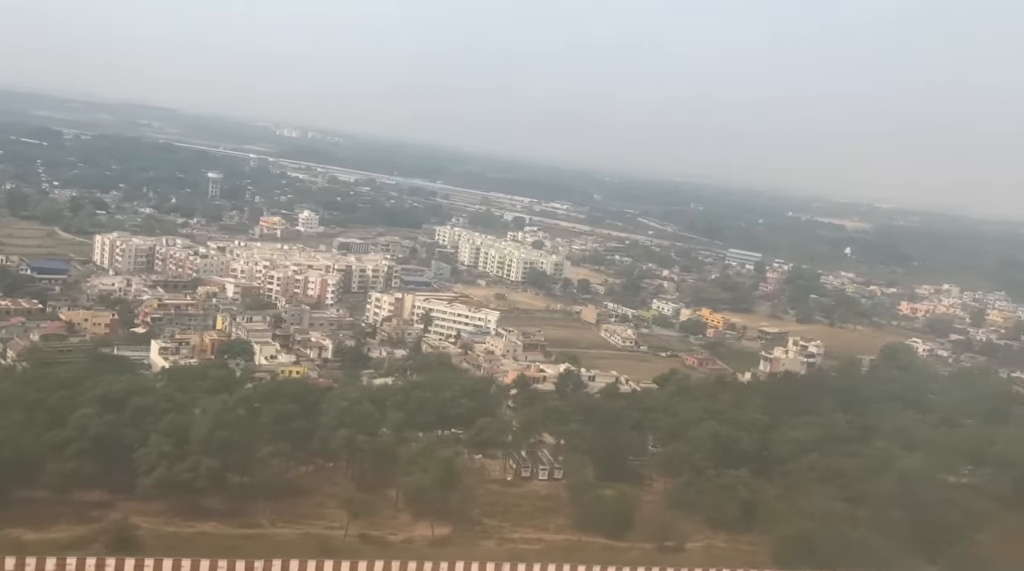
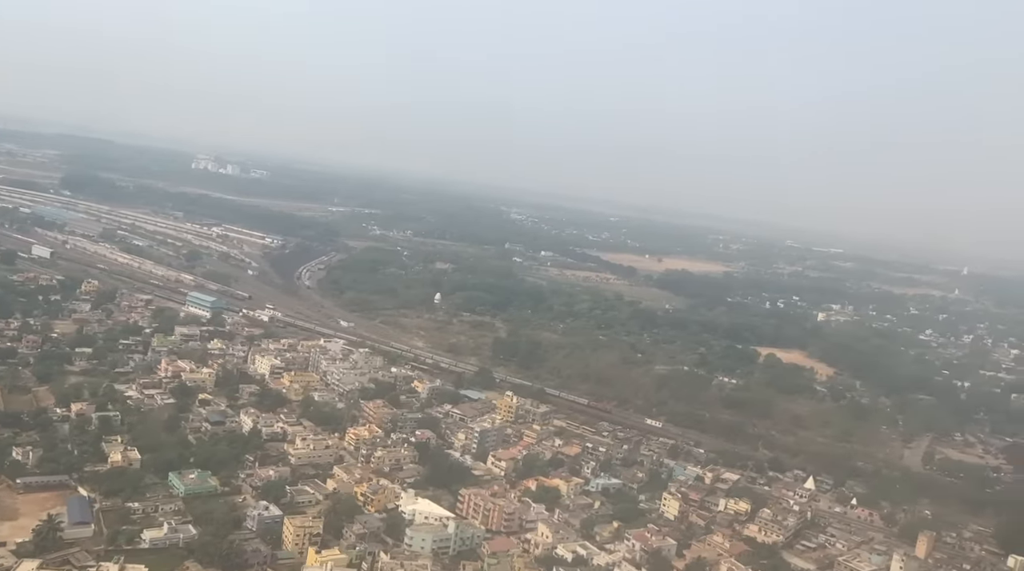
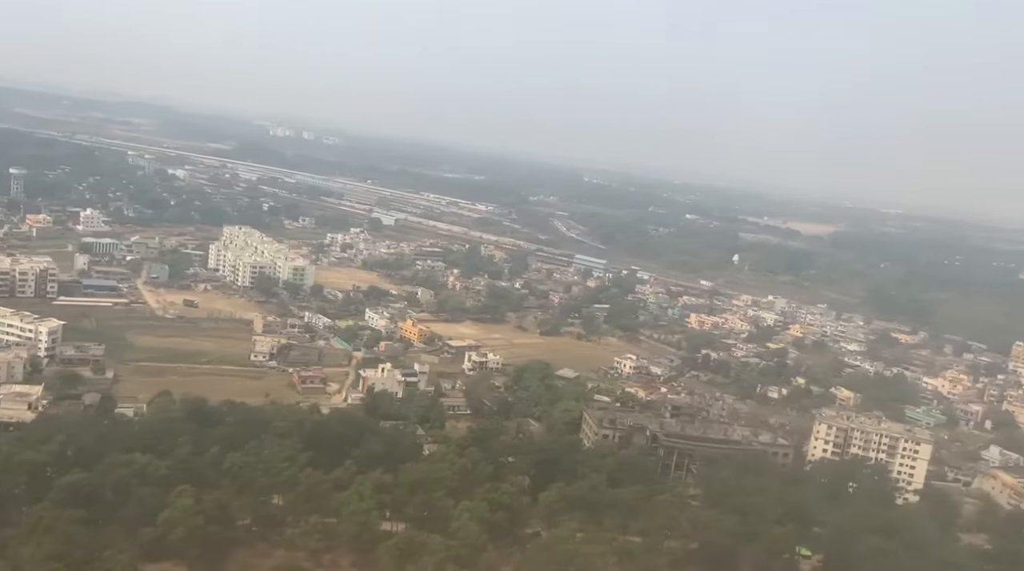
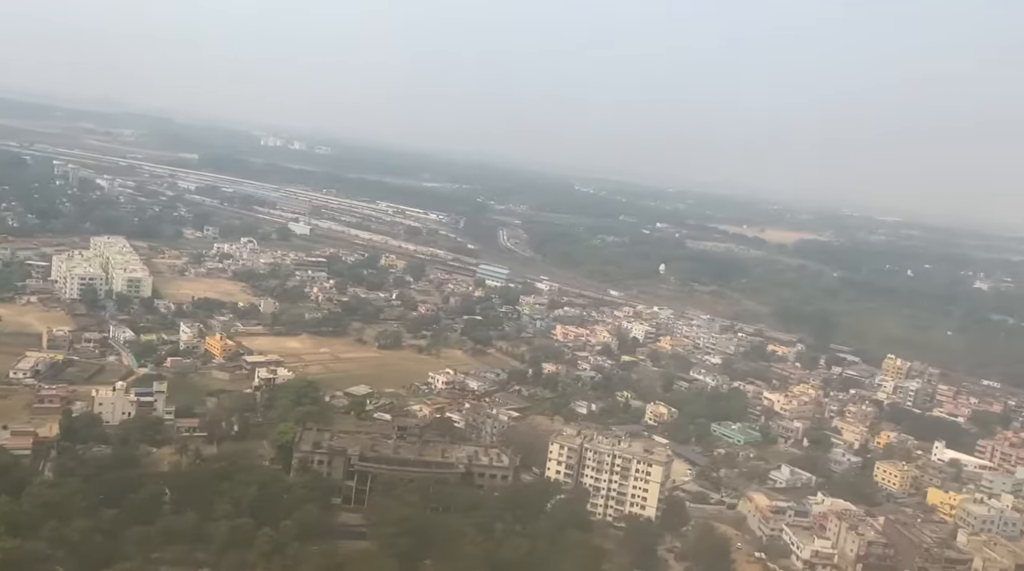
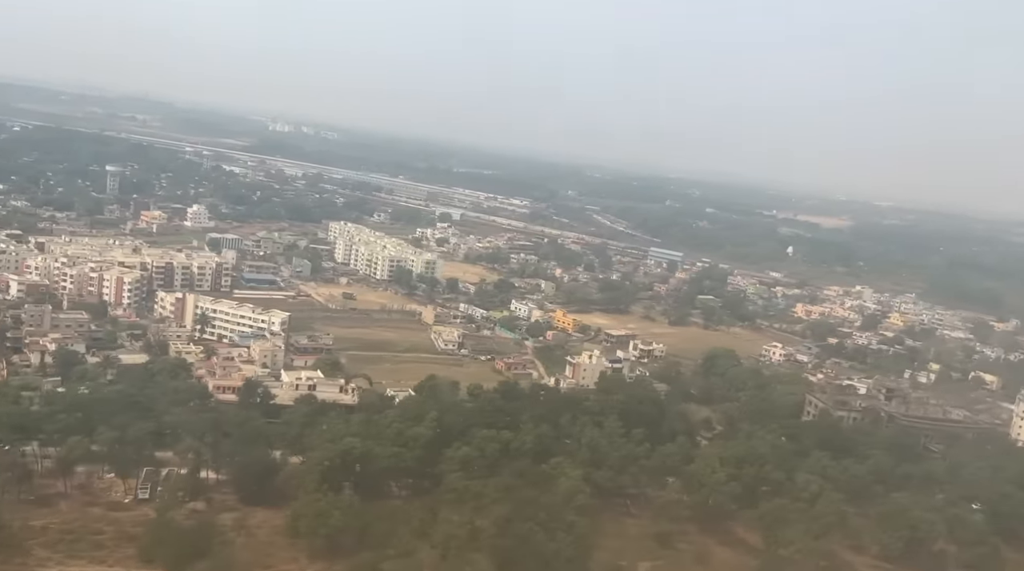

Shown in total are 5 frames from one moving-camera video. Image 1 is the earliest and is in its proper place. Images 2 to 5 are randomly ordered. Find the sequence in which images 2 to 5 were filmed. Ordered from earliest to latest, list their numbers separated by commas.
5, 3, 4, 2
